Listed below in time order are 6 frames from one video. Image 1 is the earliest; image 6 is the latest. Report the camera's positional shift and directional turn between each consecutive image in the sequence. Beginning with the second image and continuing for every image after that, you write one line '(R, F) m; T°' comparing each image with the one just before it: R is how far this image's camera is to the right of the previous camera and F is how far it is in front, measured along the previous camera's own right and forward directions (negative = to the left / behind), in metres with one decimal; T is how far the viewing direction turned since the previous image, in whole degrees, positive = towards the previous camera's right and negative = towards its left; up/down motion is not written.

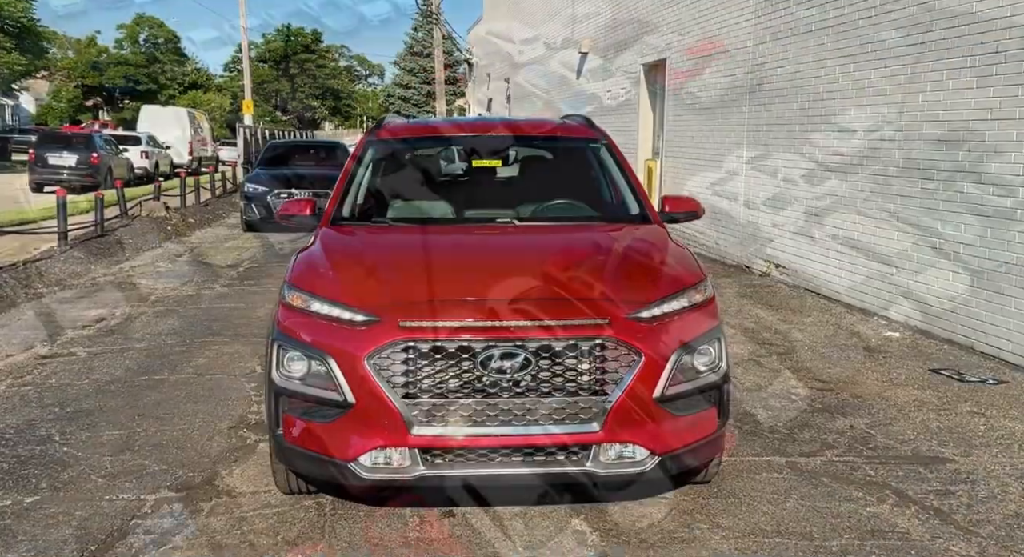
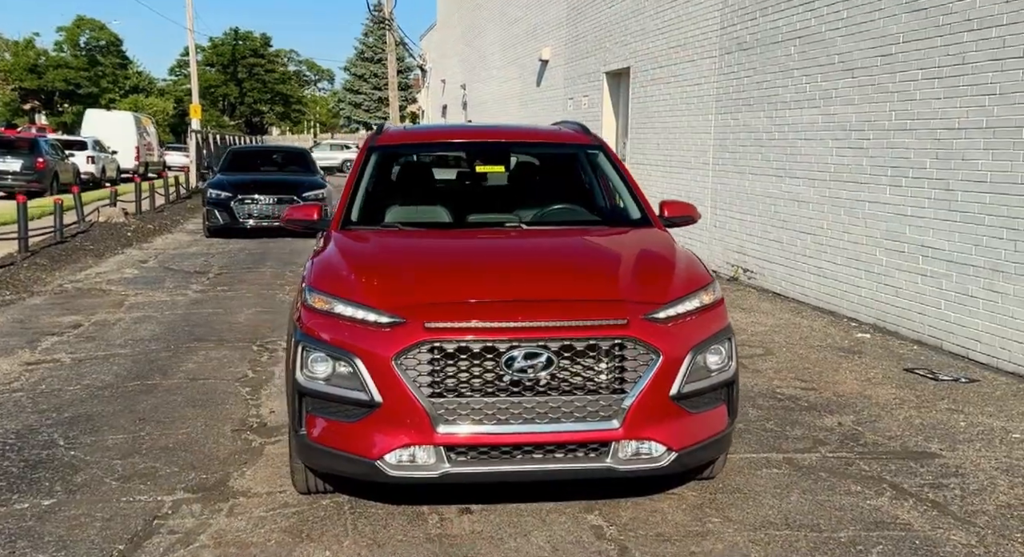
(-0.2, -0.1) m; +3°
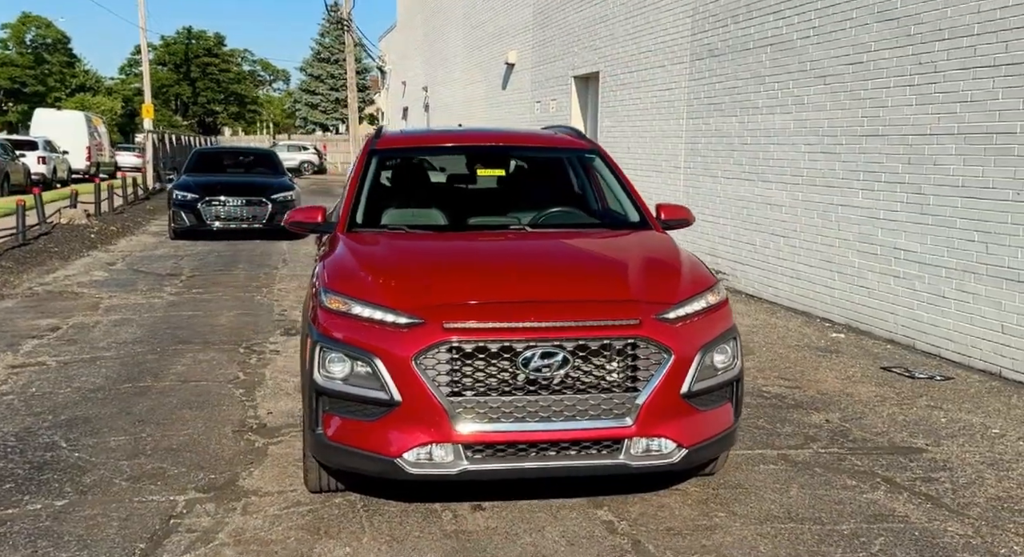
(-0.2, -0.1) m; +2°
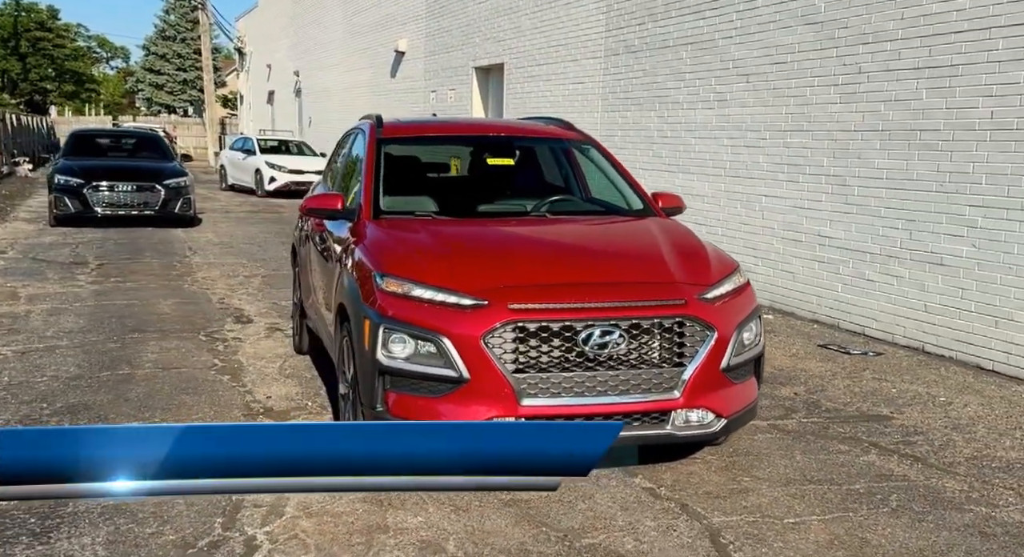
(-0.7, -0.2) m; +8°
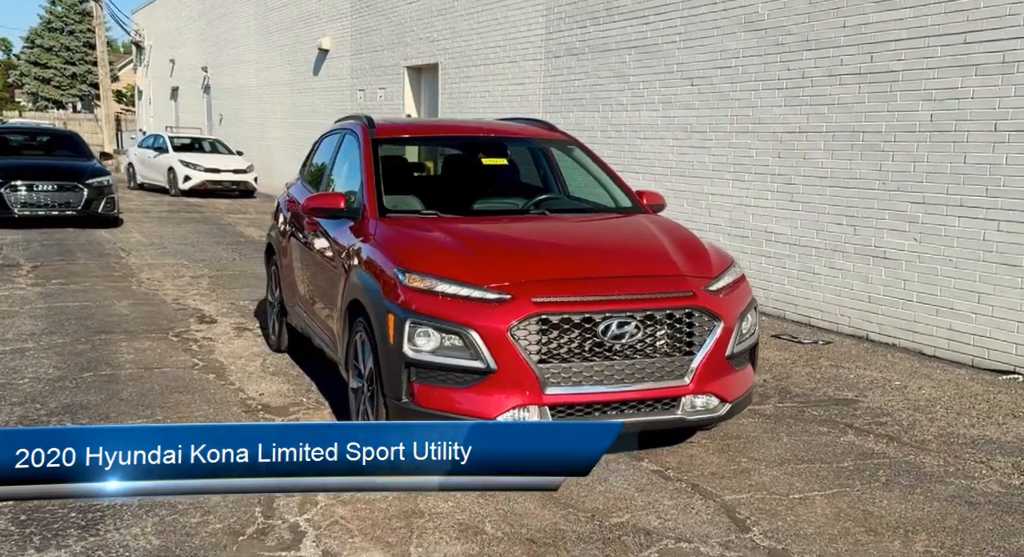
(-0.4, -0.2) m; +5°
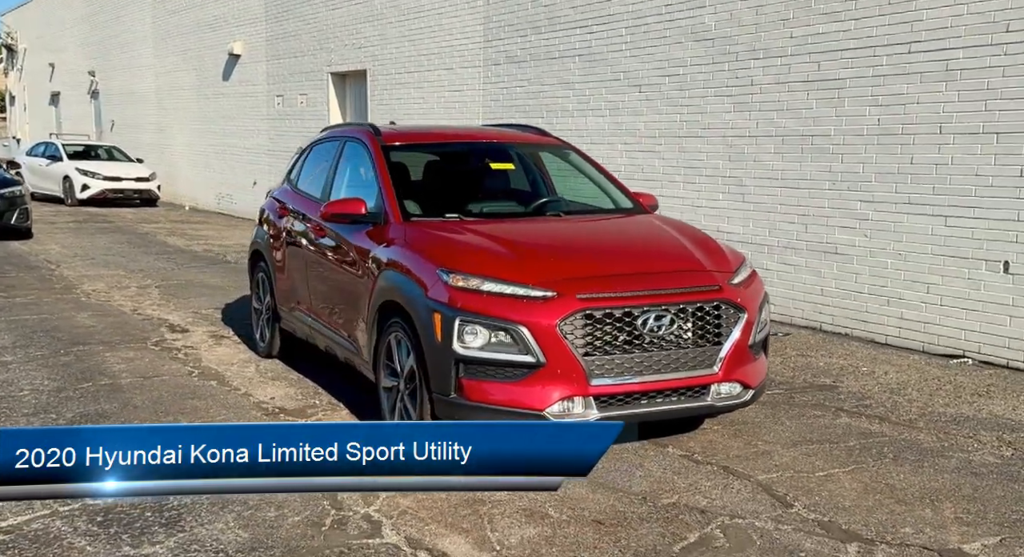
(-0.6, -0.2) m; +6°
